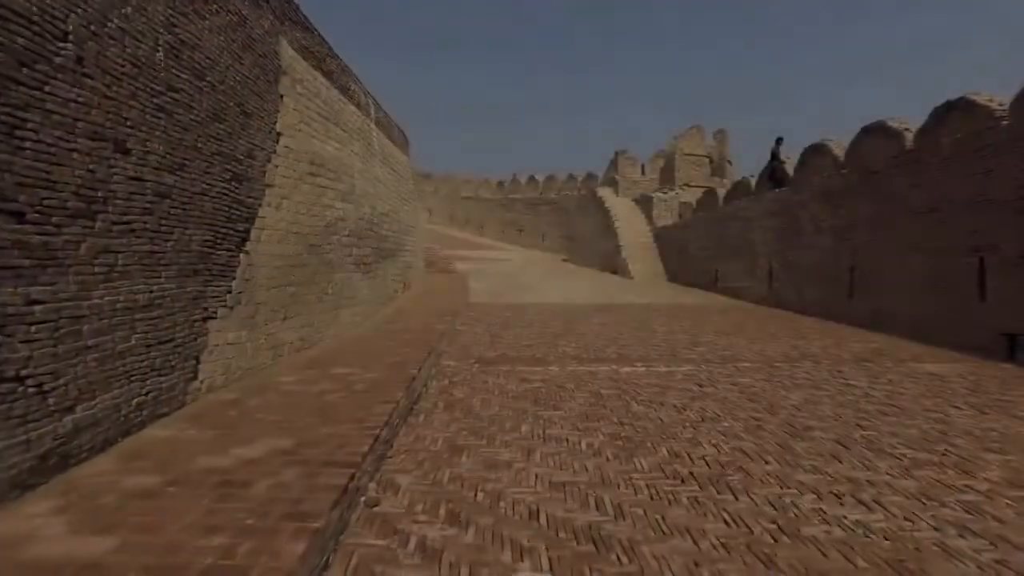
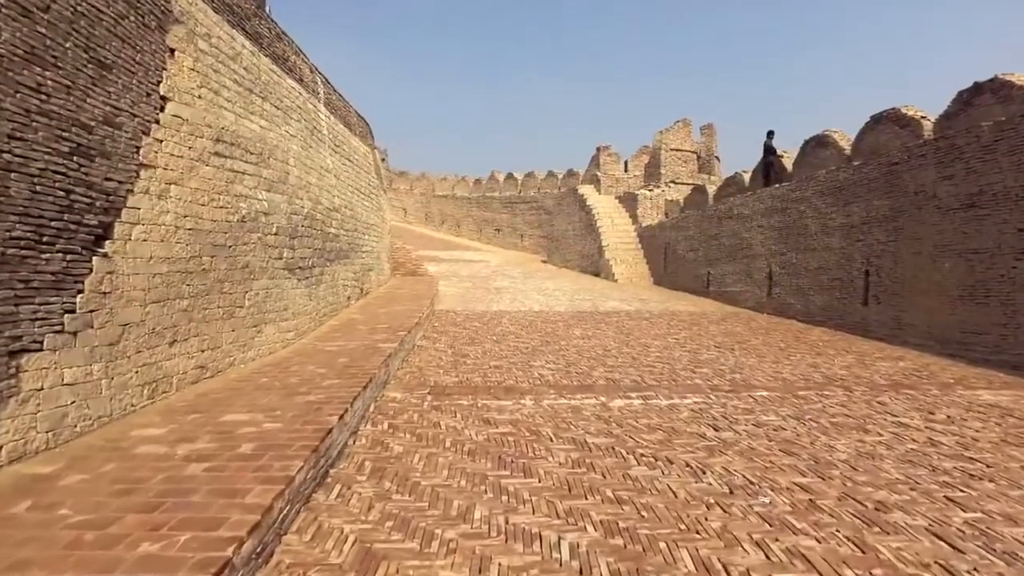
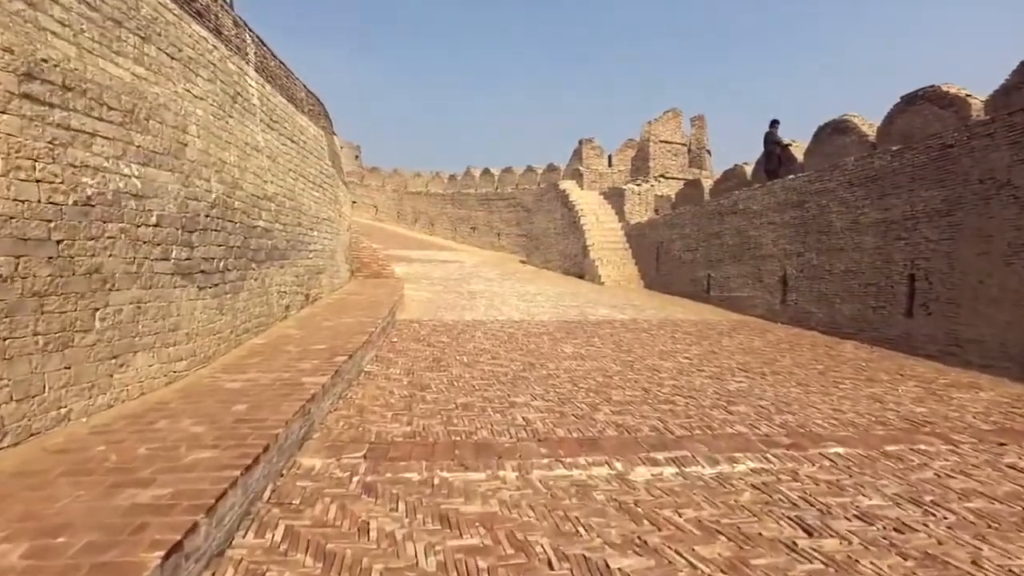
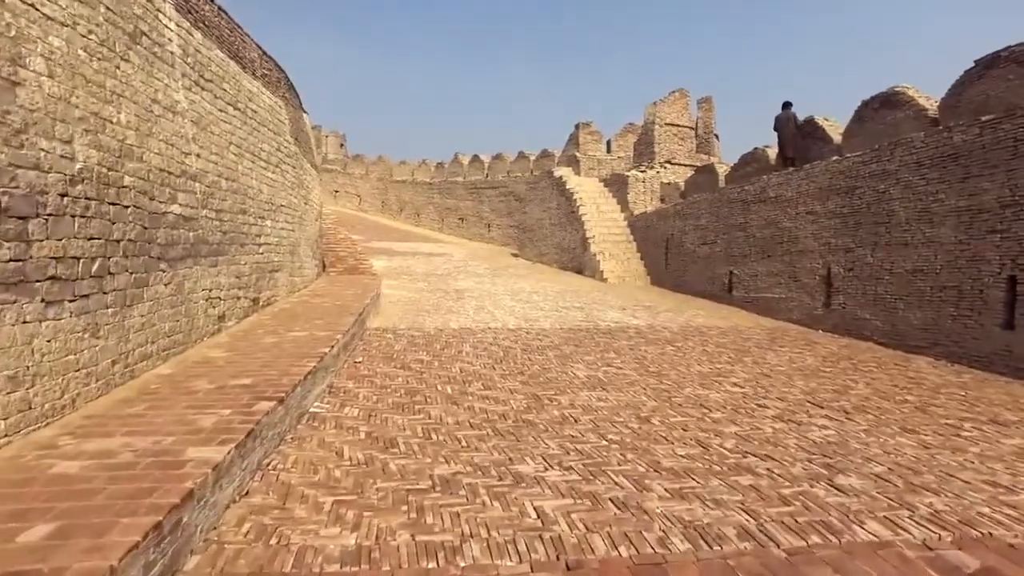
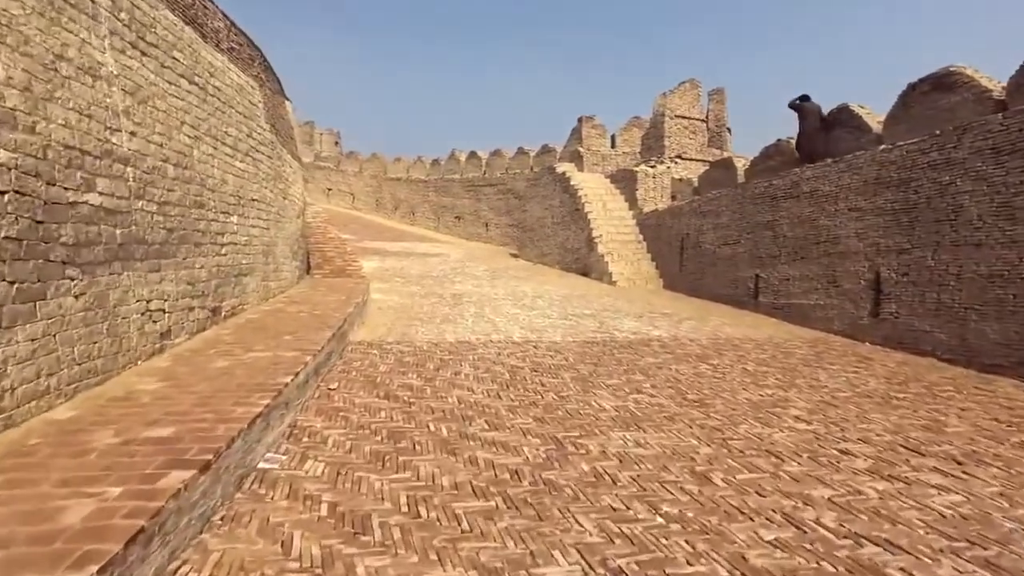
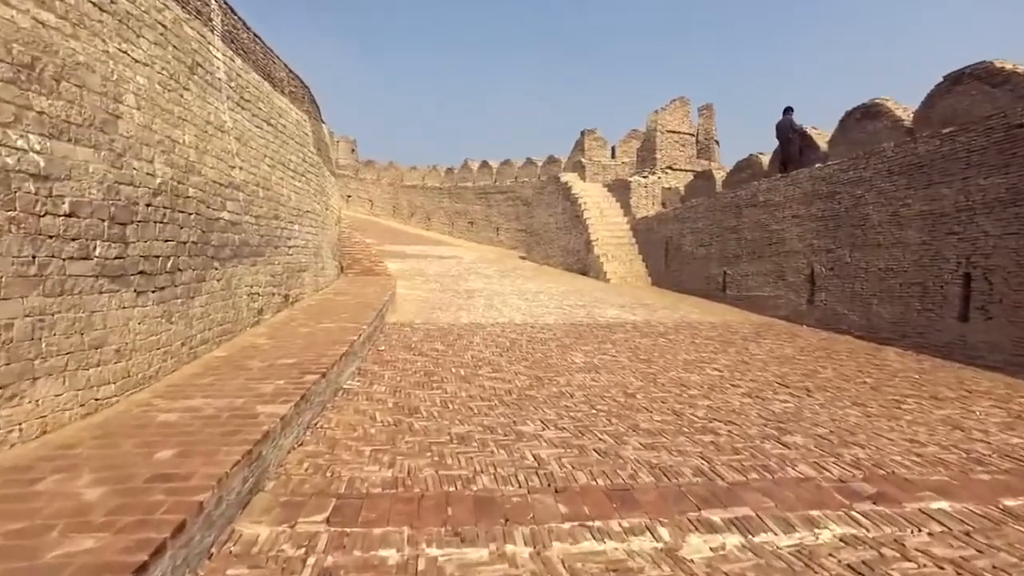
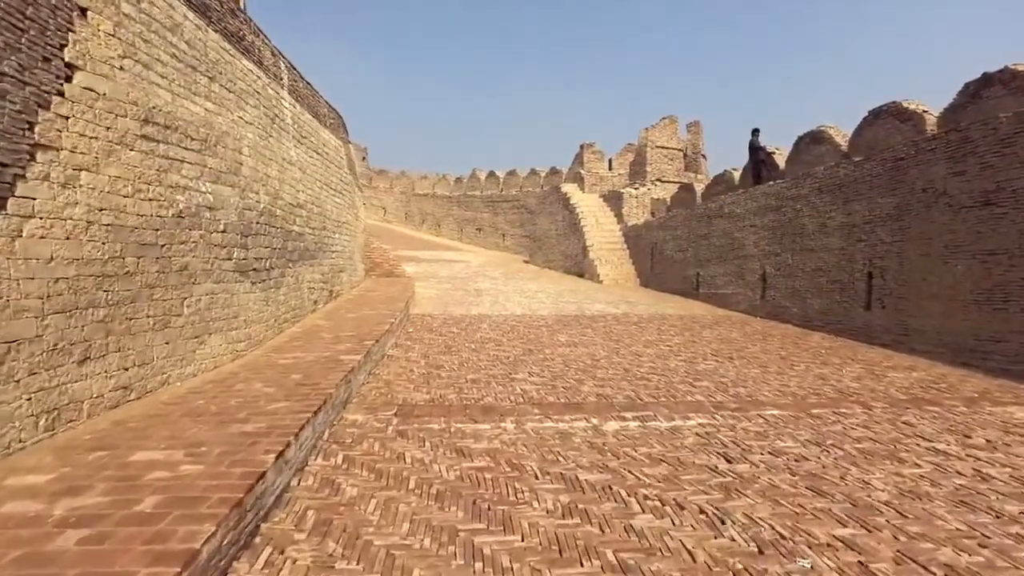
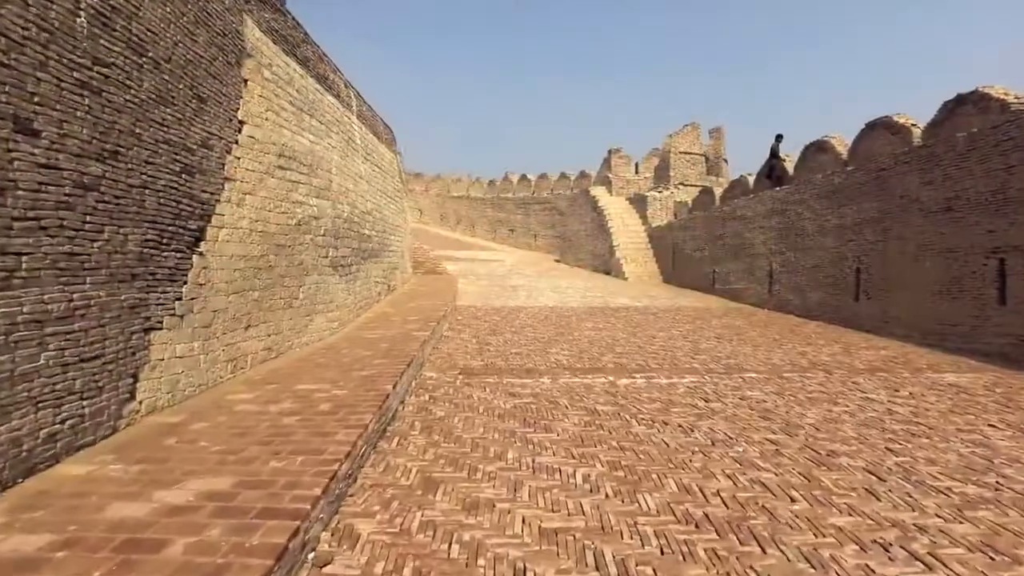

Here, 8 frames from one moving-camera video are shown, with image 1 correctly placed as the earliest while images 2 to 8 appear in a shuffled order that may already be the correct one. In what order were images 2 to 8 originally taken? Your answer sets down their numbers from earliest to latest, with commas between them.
8, 2, 7, 3, 6, 4, 5
